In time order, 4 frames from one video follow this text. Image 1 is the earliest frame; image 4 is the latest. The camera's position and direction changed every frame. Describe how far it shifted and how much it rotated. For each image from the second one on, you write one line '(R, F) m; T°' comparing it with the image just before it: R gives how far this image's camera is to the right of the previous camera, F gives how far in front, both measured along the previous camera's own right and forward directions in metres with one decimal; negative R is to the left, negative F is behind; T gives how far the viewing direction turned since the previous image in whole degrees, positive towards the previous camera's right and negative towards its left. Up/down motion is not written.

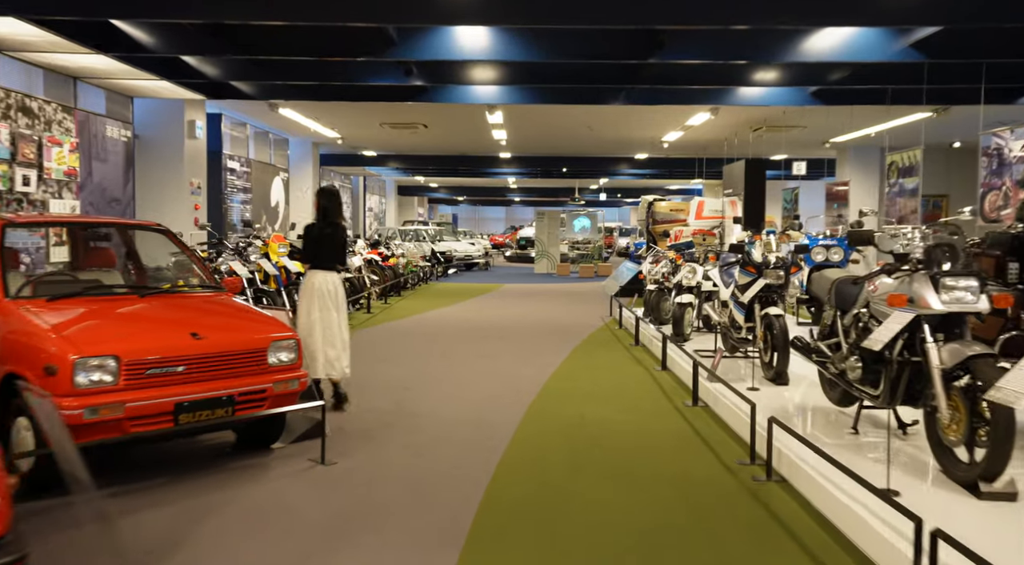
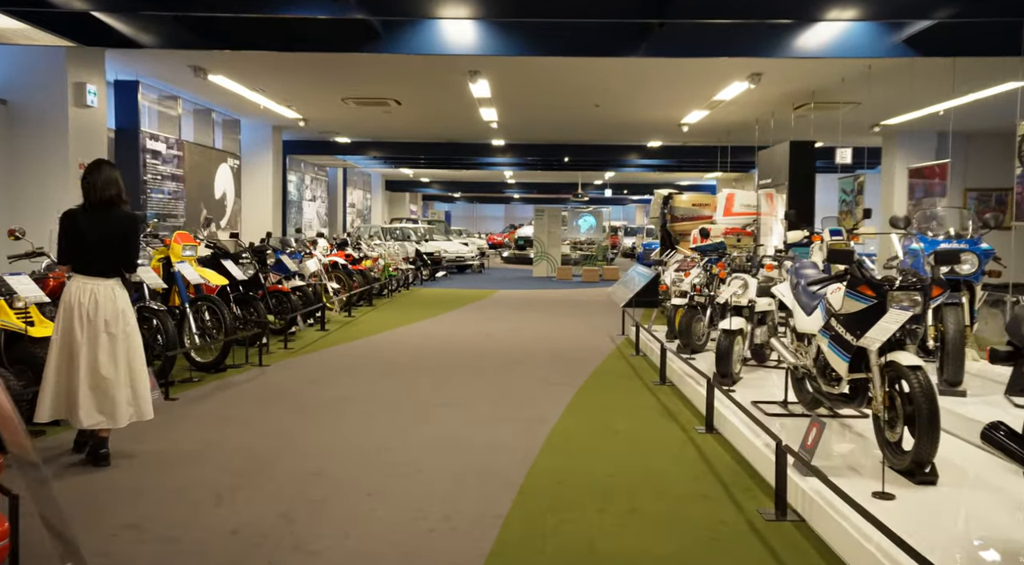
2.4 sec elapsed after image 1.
(+0.2, +2.4) m; 0°
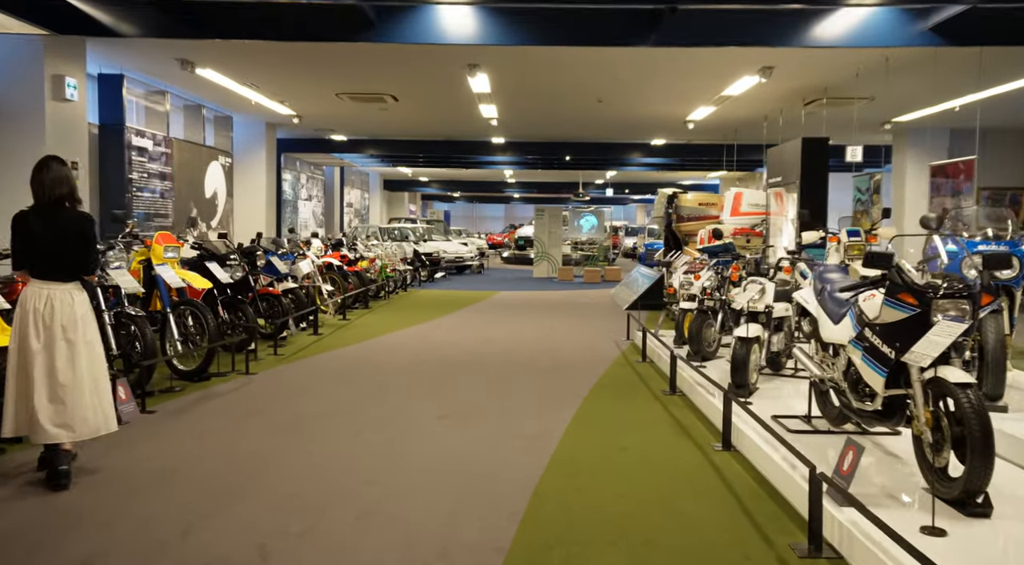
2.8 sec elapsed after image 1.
(0.0, +0.4) m; 0°
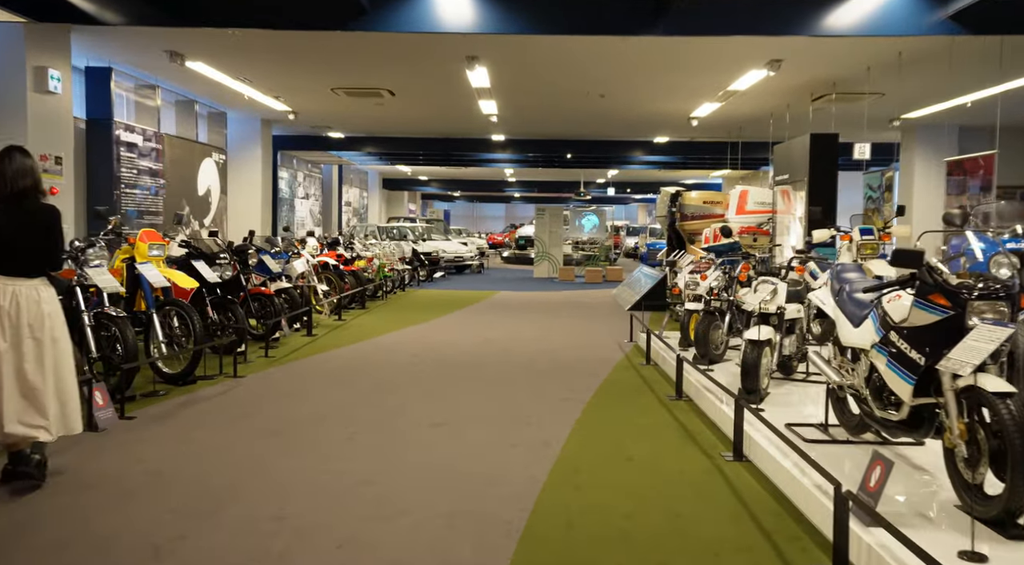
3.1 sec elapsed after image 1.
(0.0, +0.3) m; 0°
